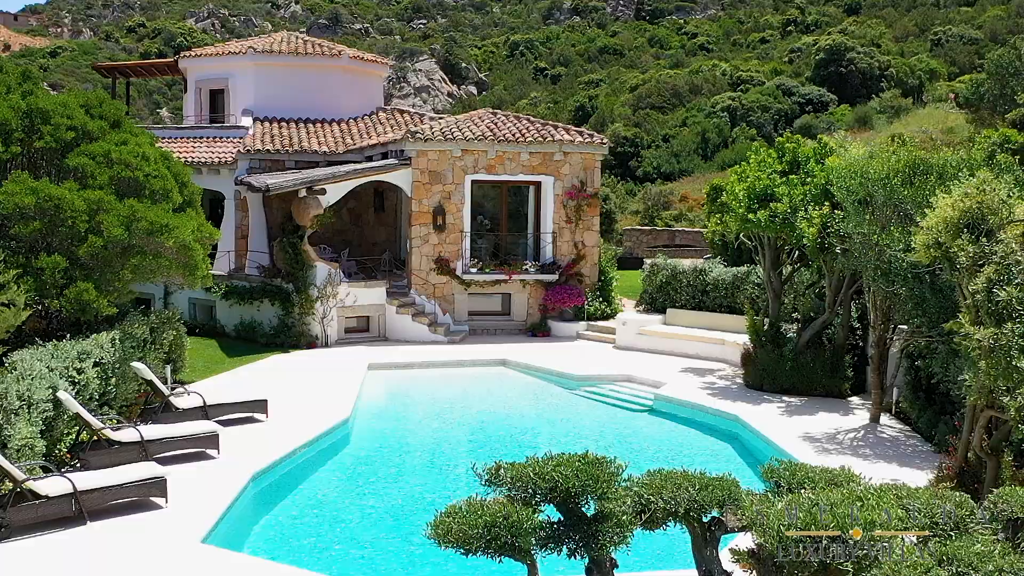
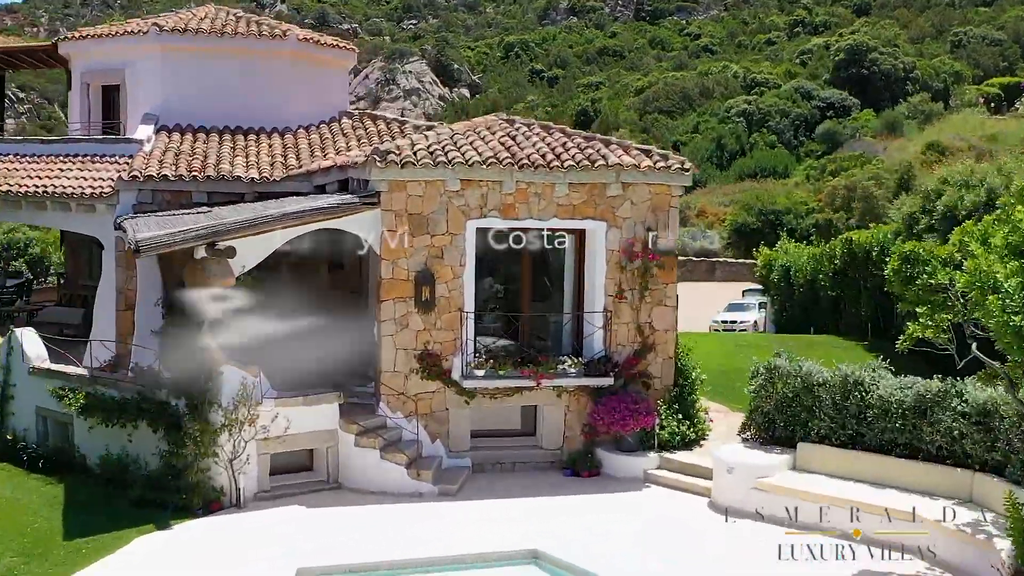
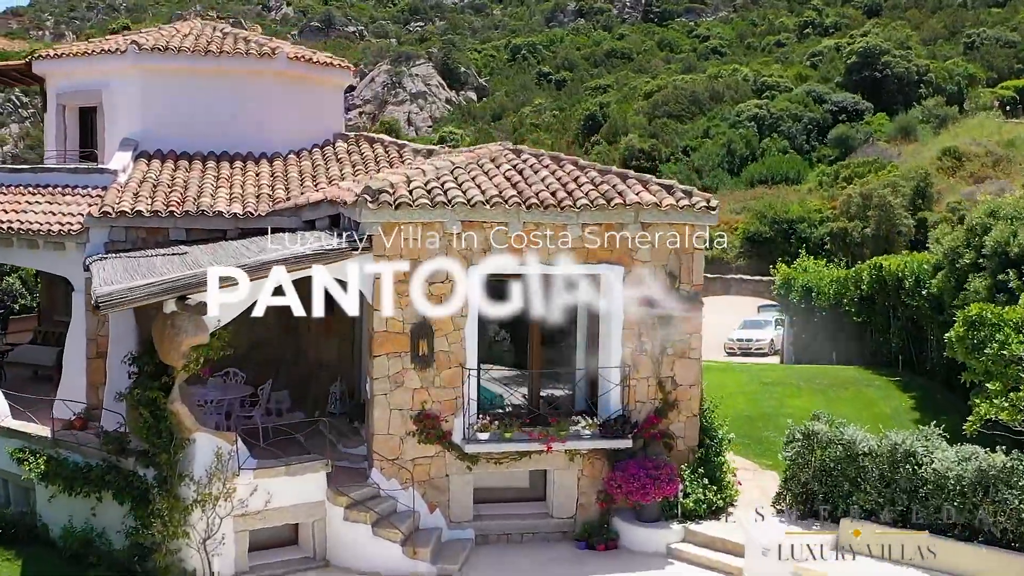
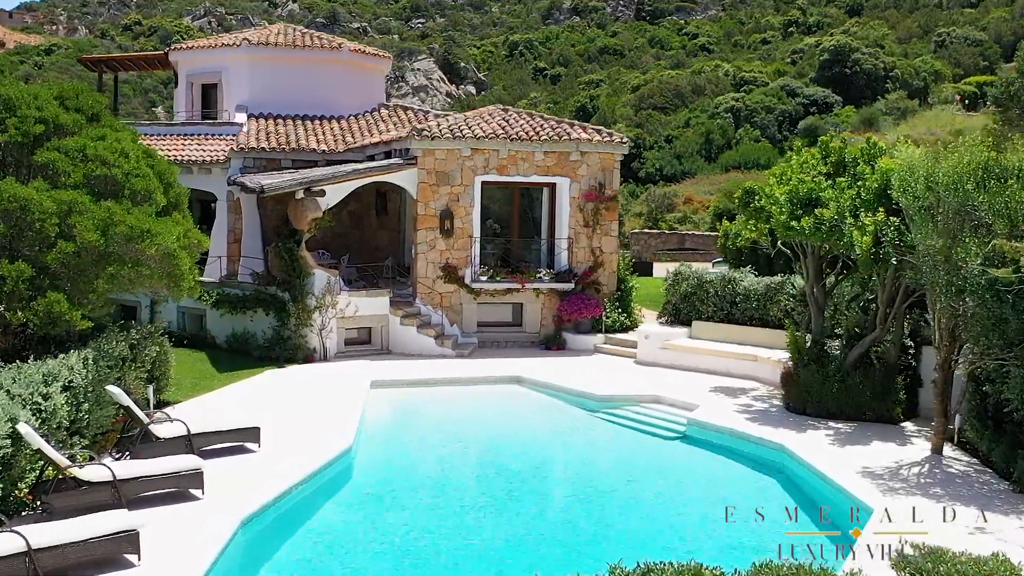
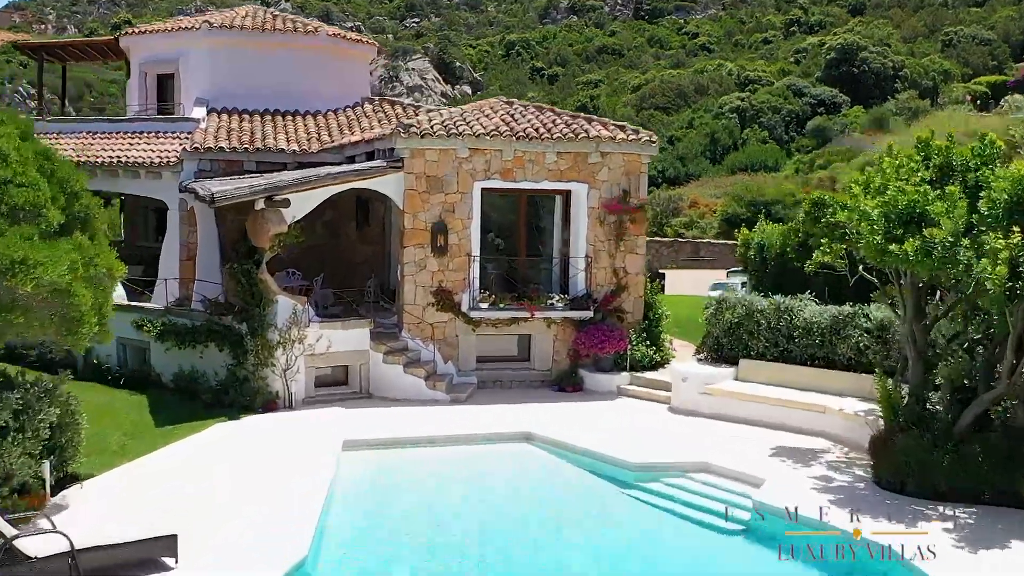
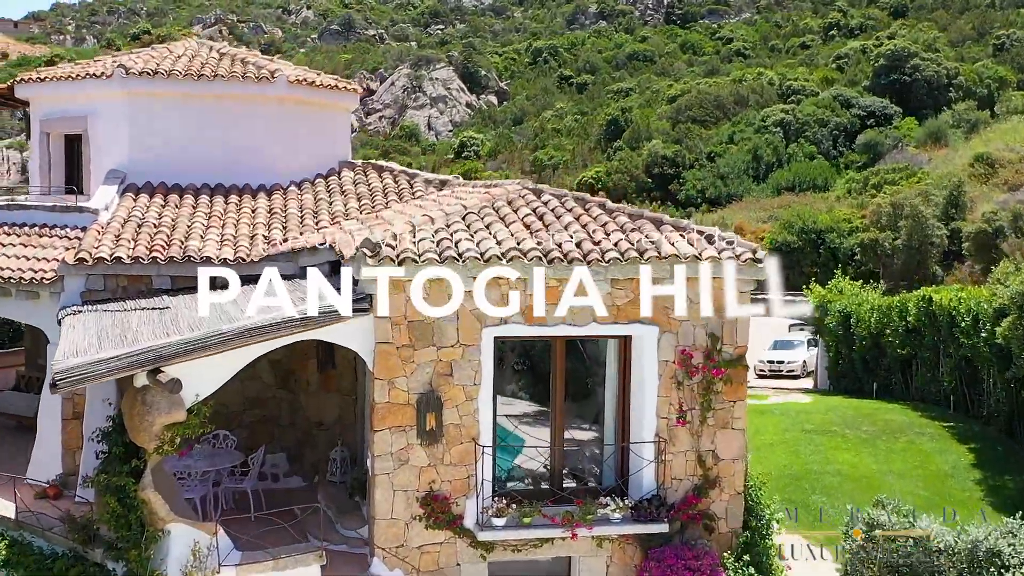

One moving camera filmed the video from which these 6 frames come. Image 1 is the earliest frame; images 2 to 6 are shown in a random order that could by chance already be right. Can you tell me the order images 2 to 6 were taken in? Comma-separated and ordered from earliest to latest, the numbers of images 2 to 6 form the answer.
4, 5, 2, 3, 6
